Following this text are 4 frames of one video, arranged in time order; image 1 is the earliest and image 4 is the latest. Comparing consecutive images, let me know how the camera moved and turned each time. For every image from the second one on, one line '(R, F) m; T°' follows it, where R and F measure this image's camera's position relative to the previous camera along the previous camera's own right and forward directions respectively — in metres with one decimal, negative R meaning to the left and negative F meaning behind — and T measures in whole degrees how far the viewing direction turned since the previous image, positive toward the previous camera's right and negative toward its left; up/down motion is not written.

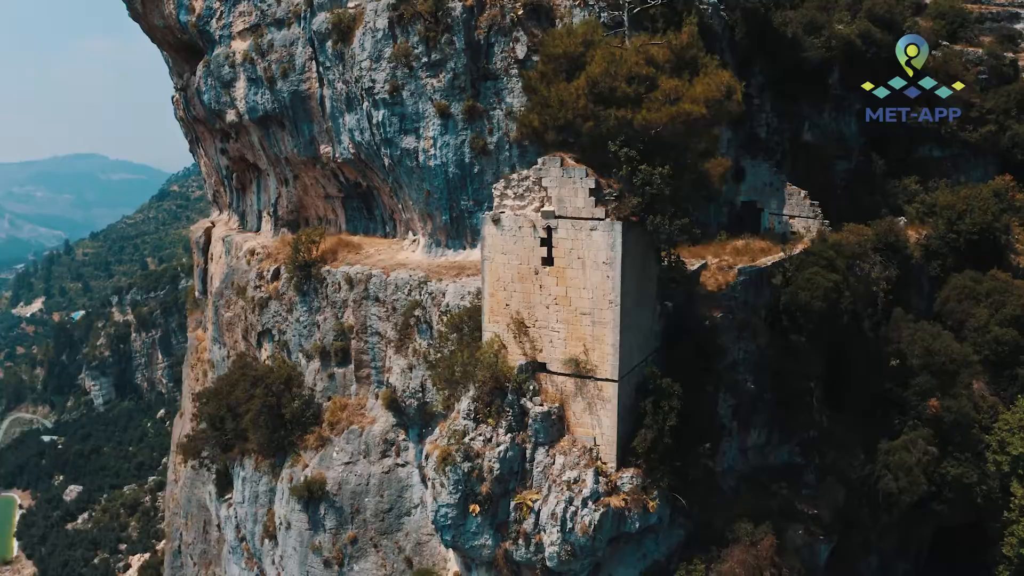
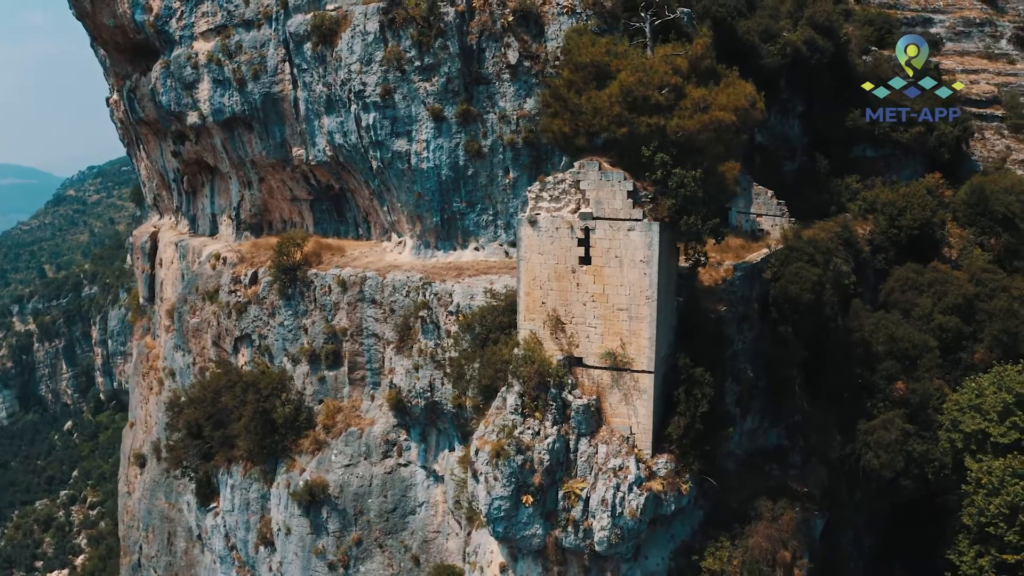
(-2.2, -0.3) m; +7°
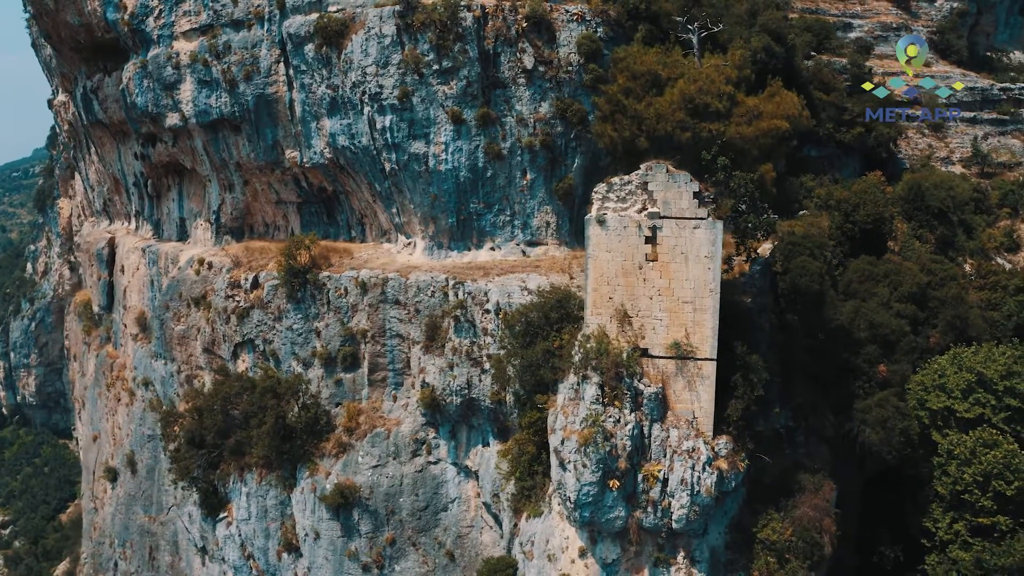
(-3.0, -0.3) m; +7°
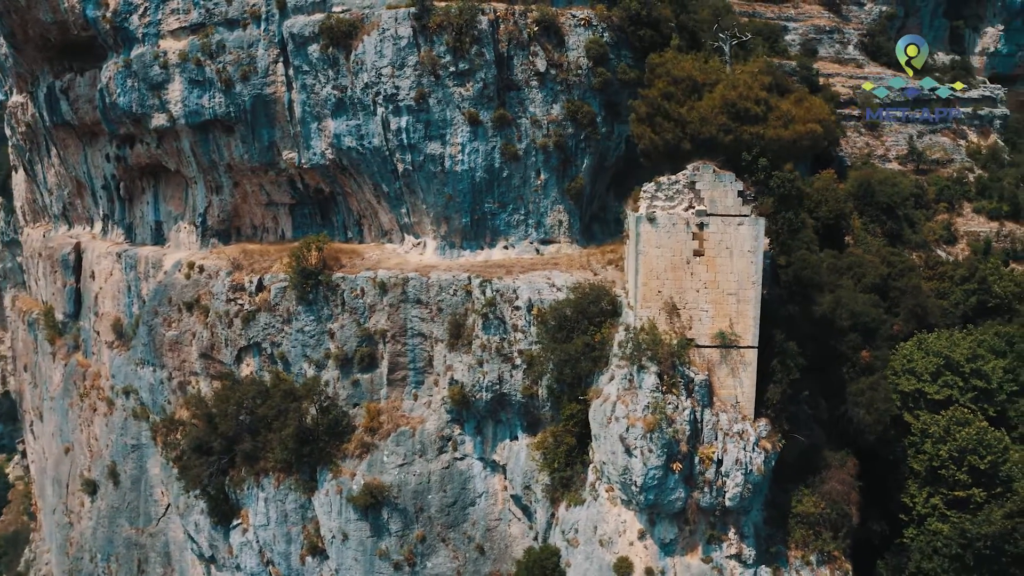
(-2.6, -0.3) m; +6°
